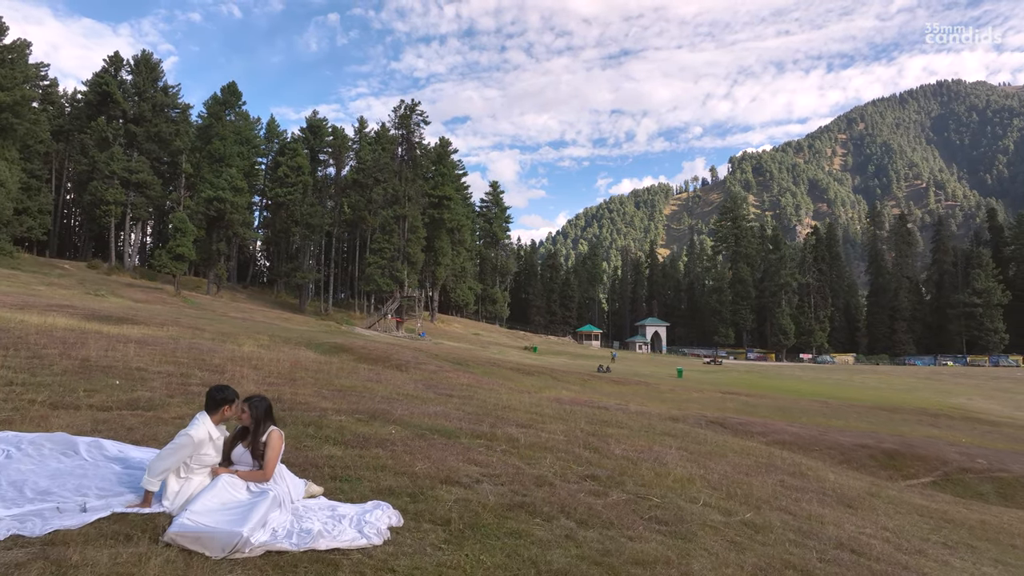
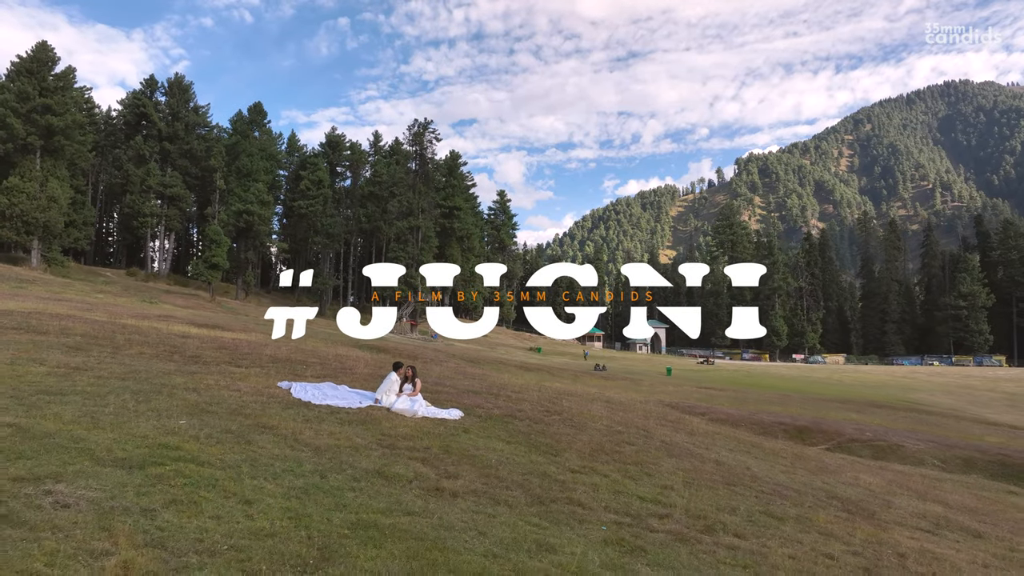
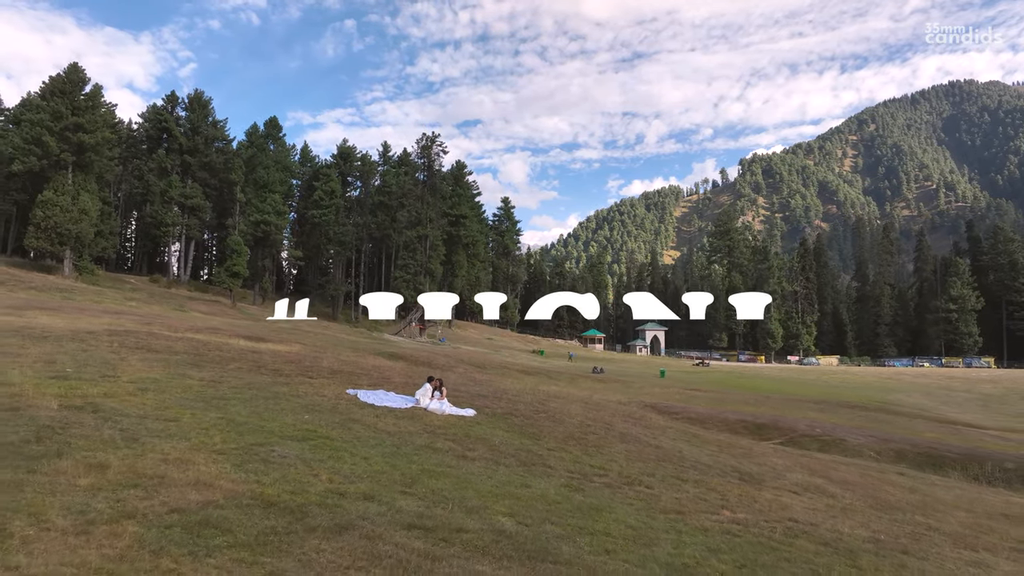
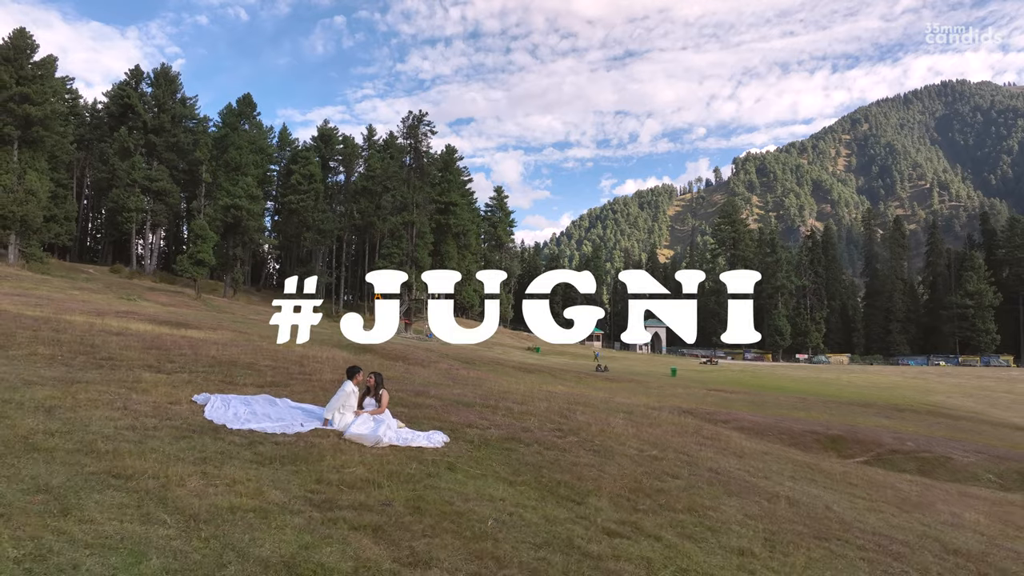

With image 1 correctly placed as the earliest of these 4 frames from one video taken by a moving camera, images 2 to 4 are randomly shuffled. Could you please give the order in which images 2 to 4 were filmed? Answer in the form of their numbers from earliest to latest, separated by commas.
4, 2, 3
